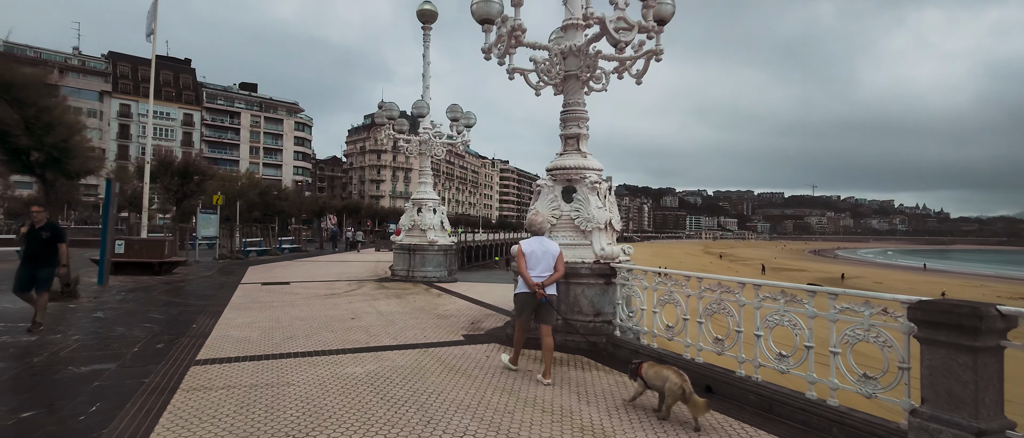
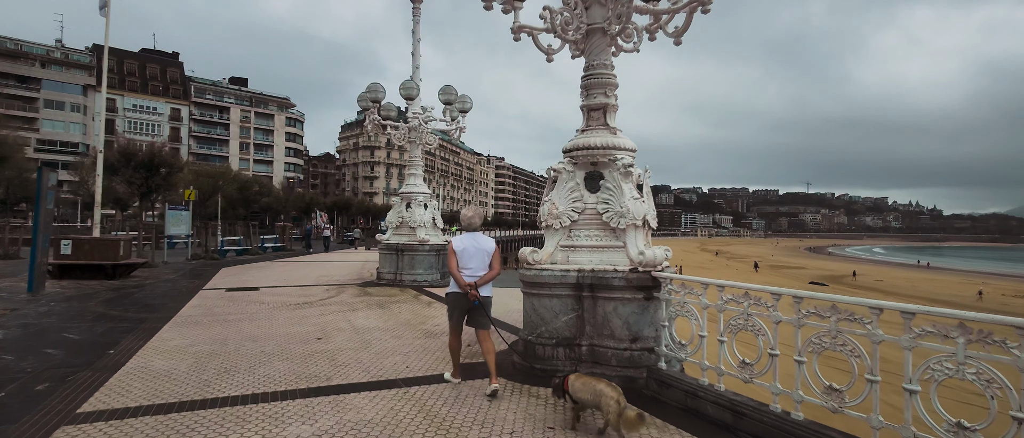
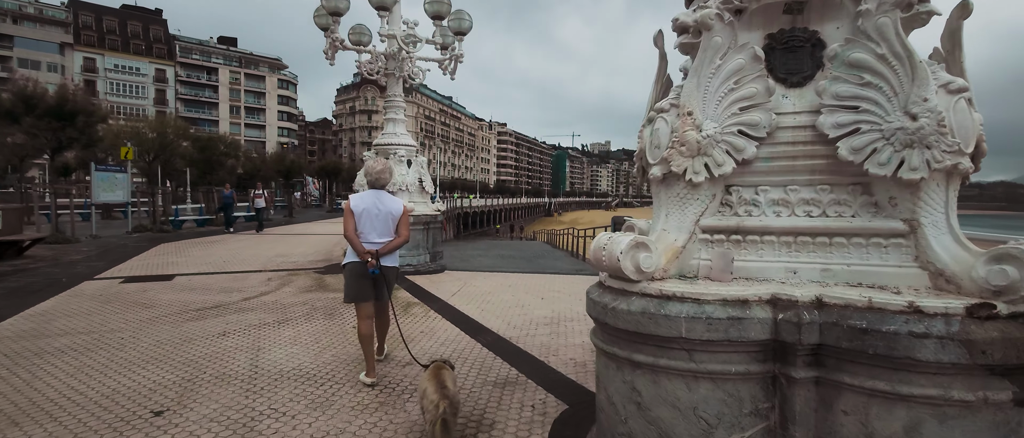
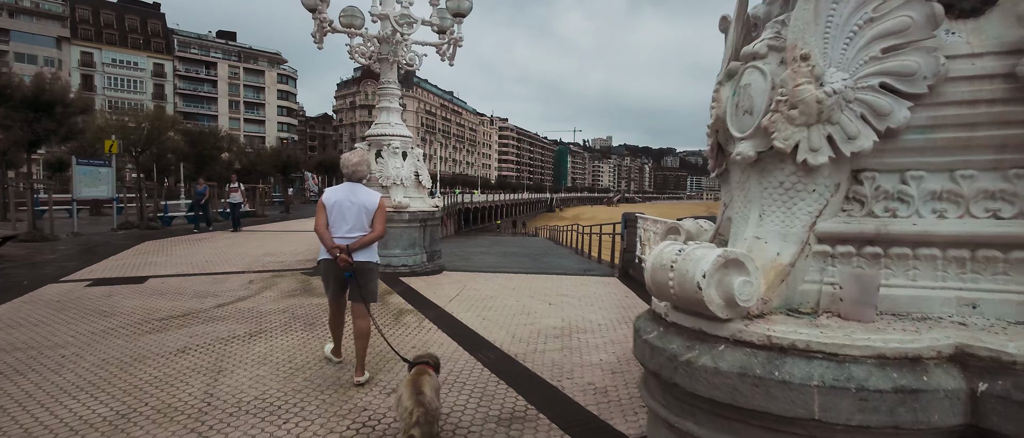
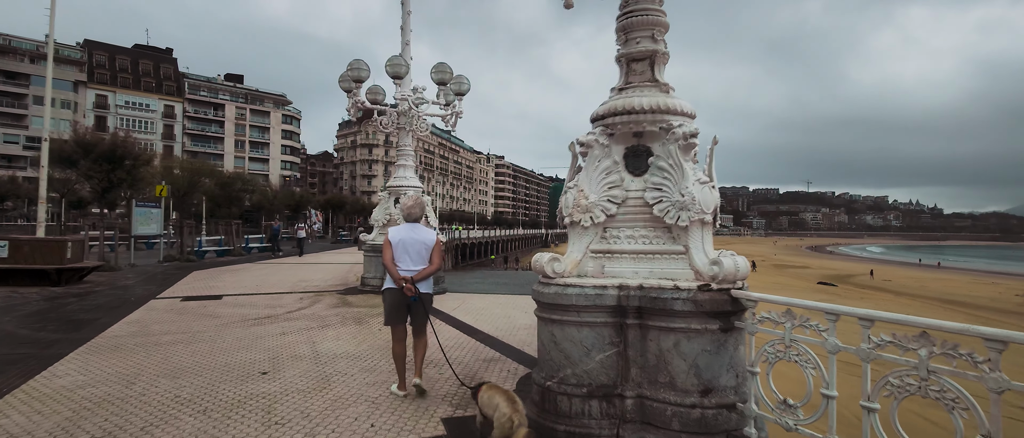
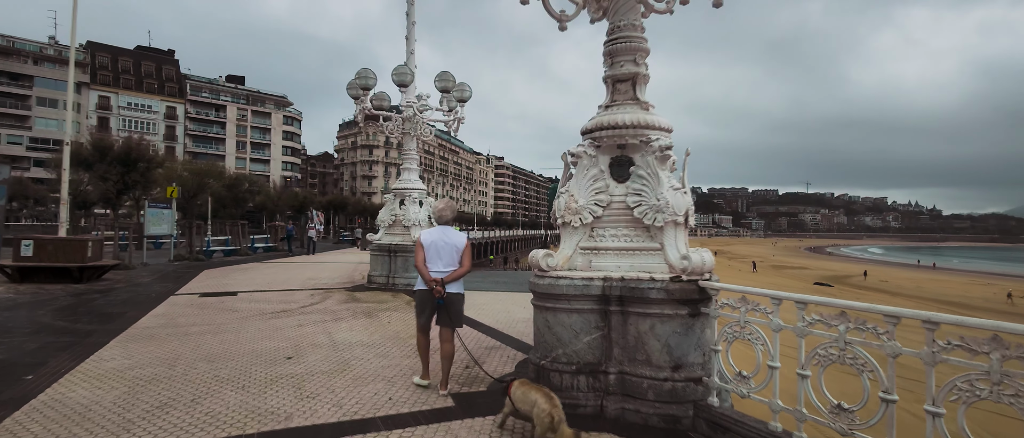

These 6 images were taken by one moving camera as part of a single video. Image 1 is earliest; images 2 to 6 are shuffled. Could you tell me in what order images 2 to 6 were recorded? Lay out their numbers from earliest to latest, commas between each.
2, 6, 5, 3, 4
